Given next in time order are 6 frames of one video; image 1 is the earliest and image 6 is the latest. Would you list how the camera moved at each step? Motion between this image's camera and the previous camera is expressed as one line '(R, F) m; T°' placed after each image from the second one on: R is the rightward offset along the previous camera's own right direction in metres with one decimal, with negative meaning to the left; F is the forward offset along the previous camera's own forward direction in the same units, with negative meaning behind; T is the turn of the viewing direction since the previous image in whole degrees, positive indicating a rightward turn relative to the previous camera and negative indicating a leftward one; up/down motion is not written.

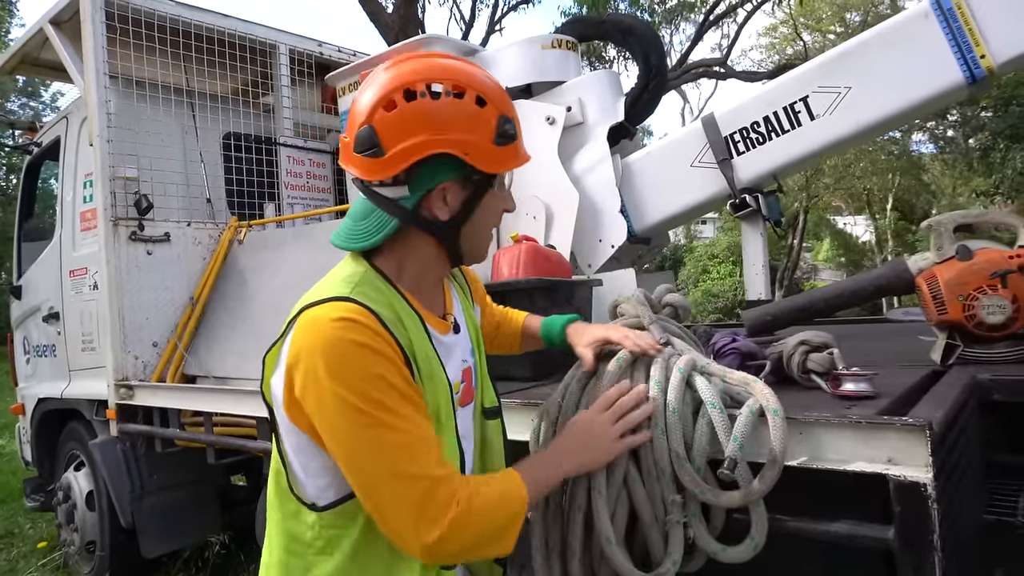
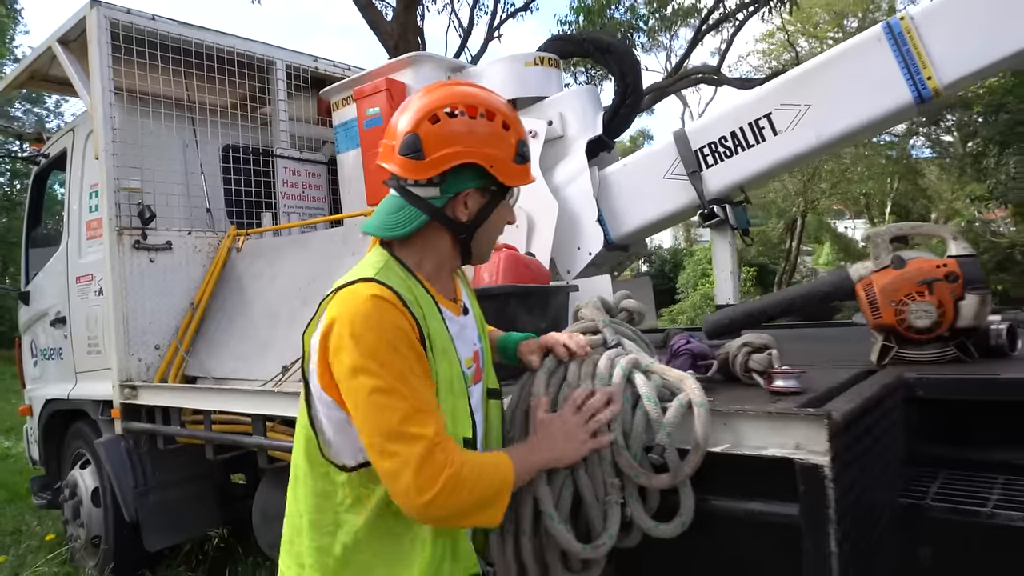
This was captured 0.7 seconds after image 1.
(+0.1, -0.3) m; 0°
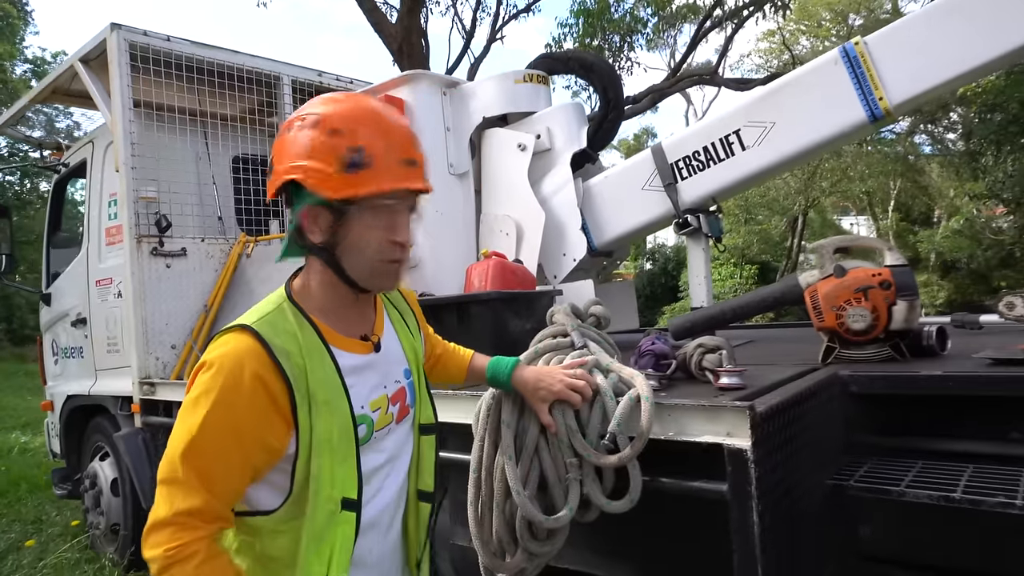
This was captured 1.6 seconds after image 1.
(+0.1, -0.4) m; 0°
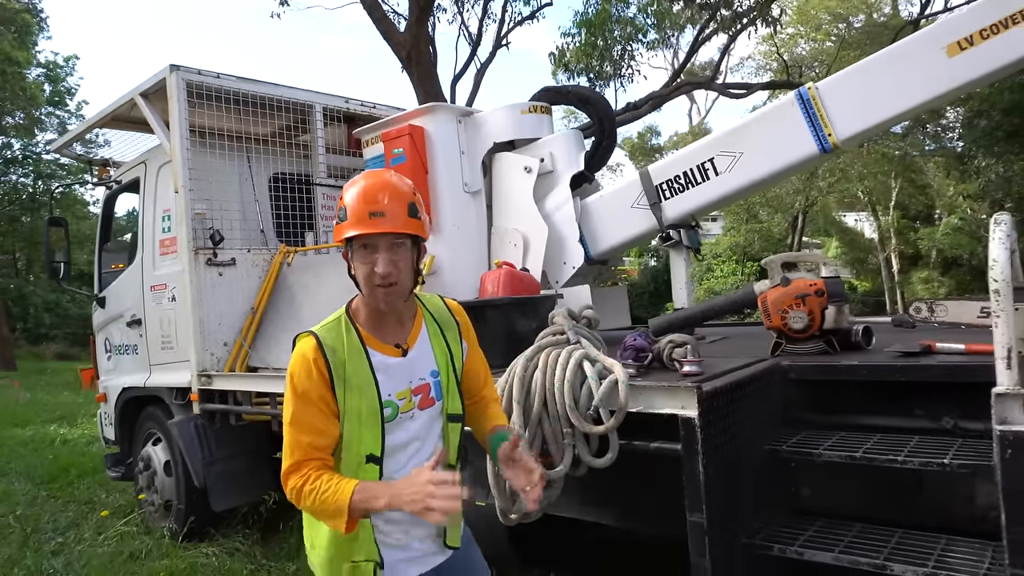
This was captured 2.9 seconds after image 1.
(0.0, -0.8) m; 0°
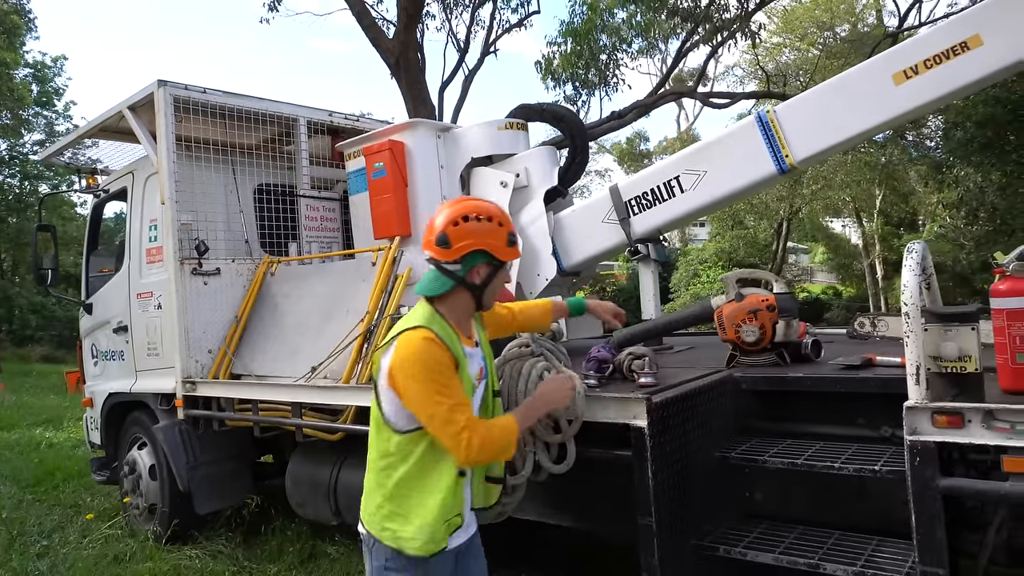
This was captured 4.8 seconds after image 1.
(+0.1, -0.2) m; +1°
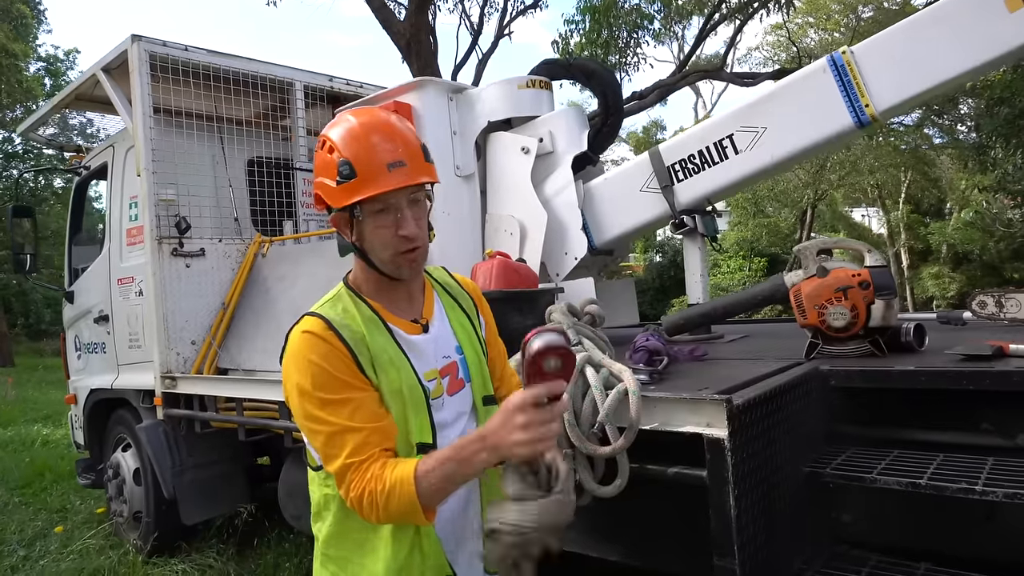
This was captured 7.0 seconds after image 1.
(-0.1, +0.8) m; -1°
